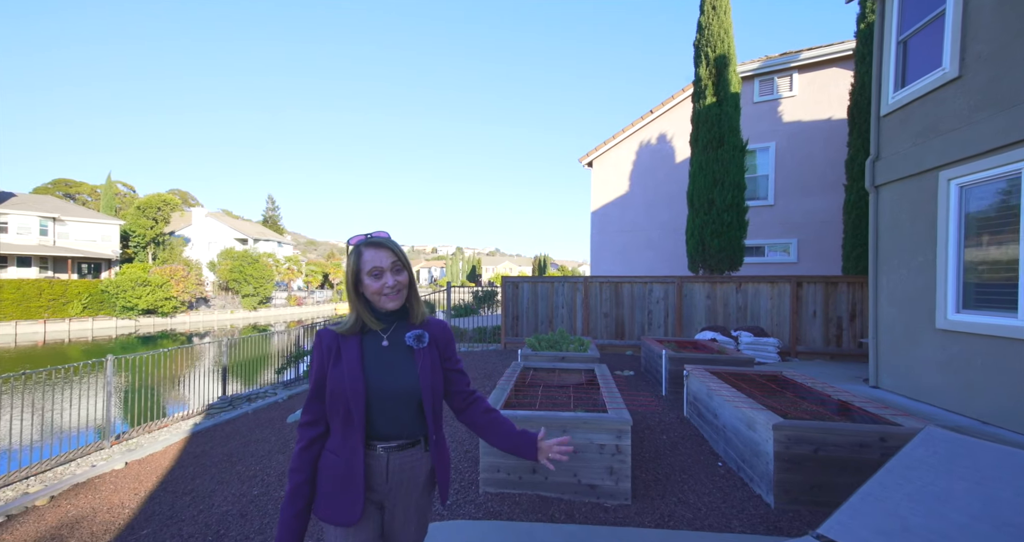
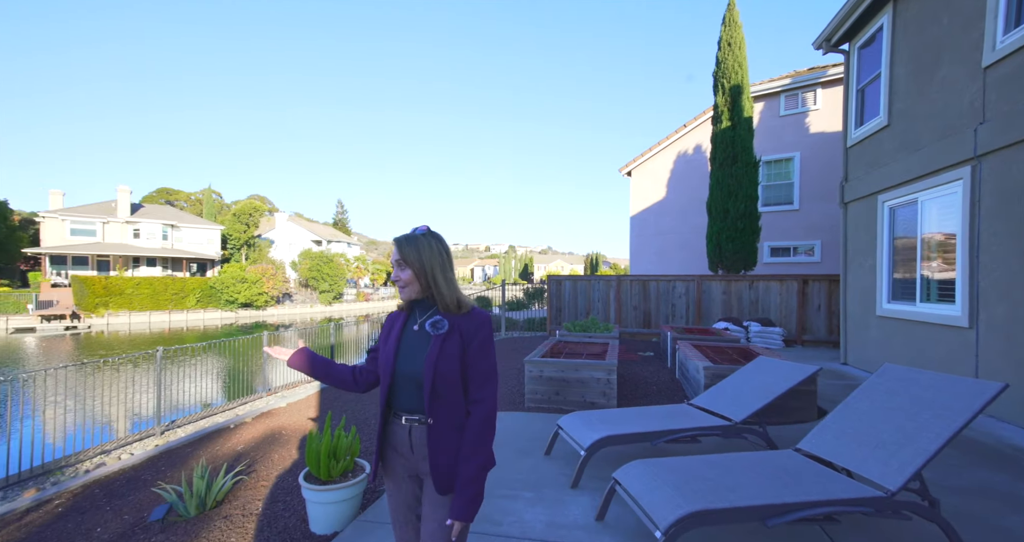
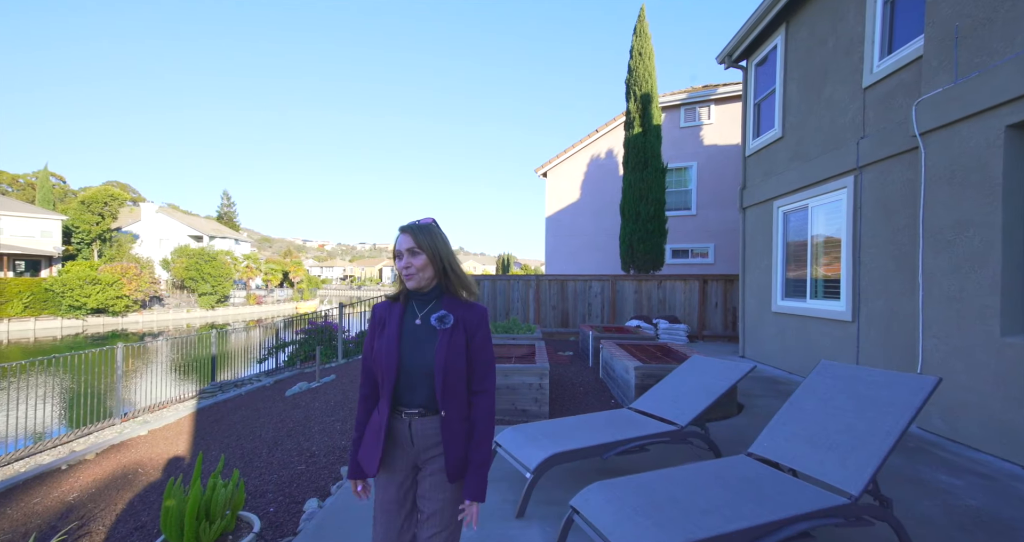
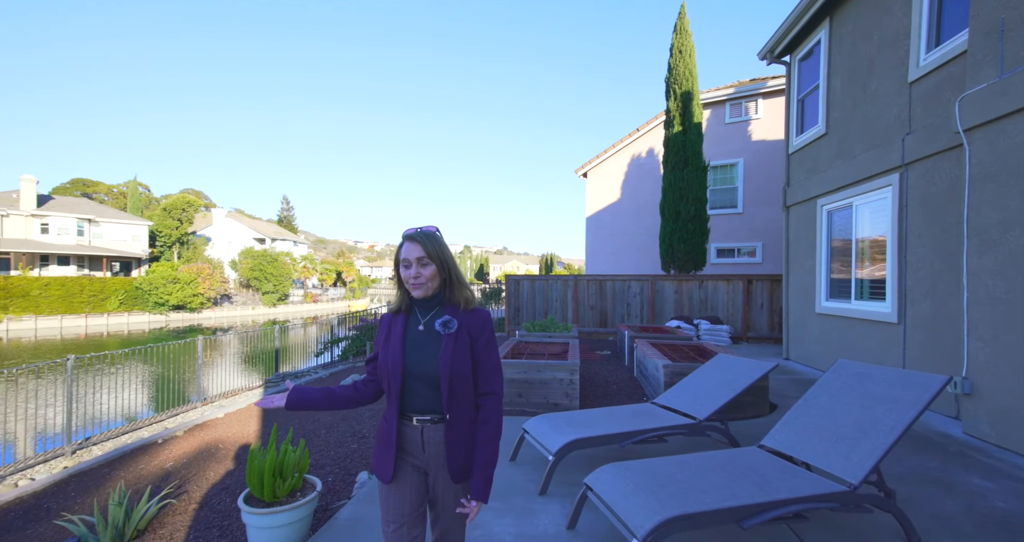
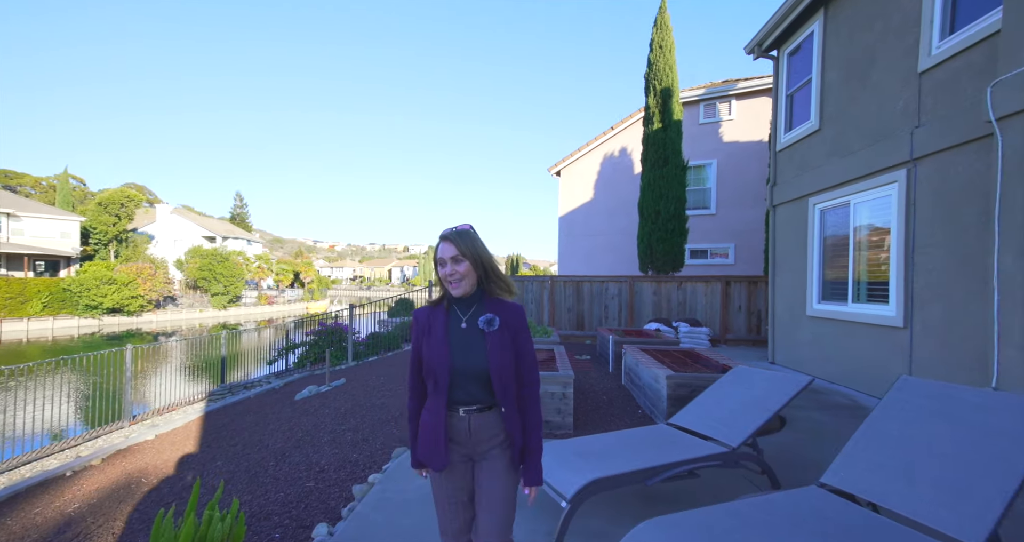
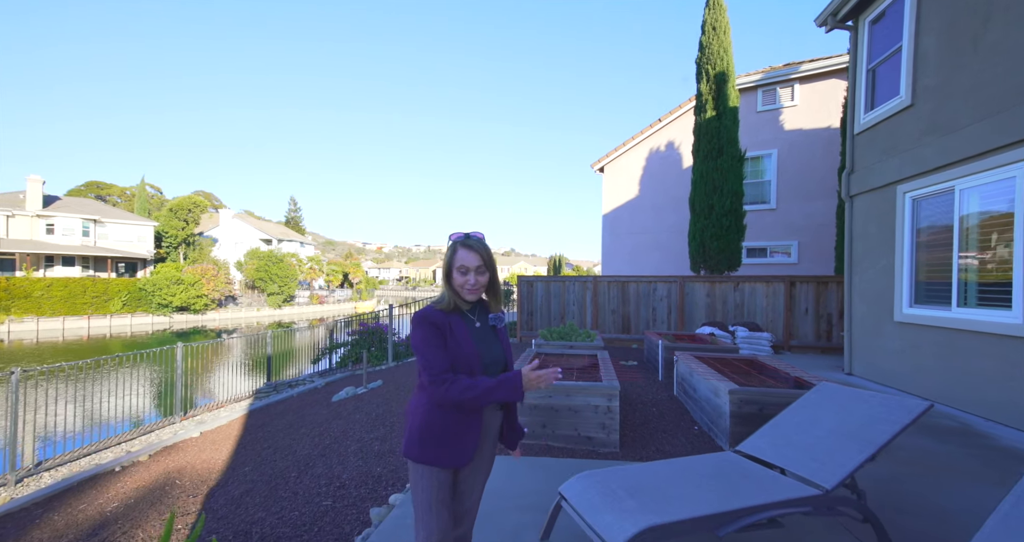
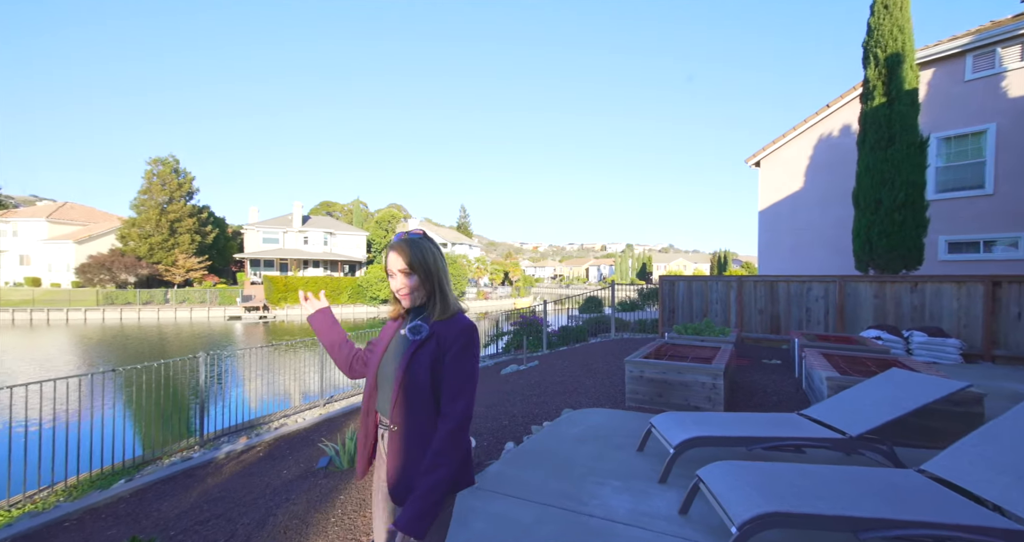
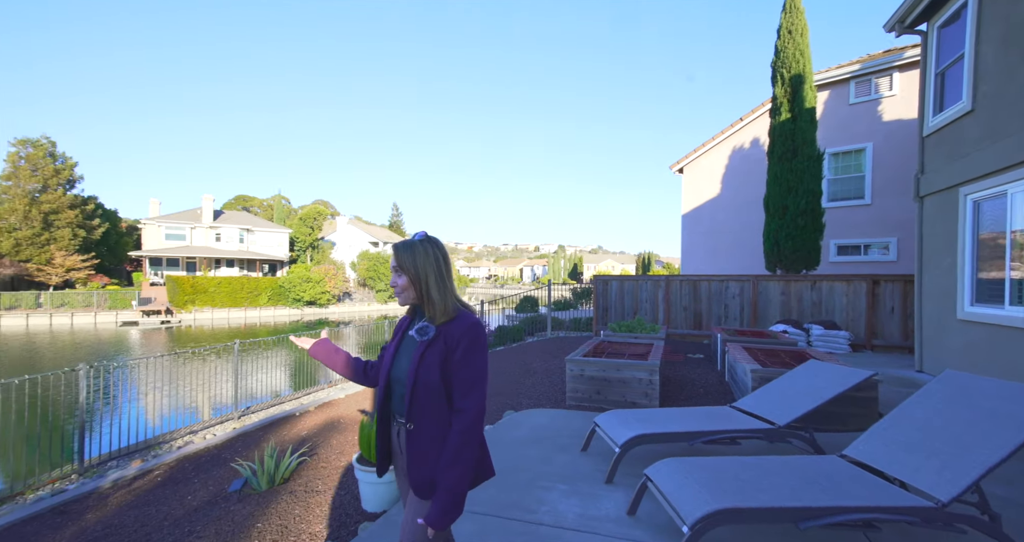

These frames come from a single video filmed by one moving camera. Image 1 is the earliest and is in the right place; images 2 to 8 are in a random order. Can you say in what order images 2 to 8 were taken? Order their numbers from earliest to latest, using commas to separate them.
6, 5, 3, 4, 2, 8, 7
